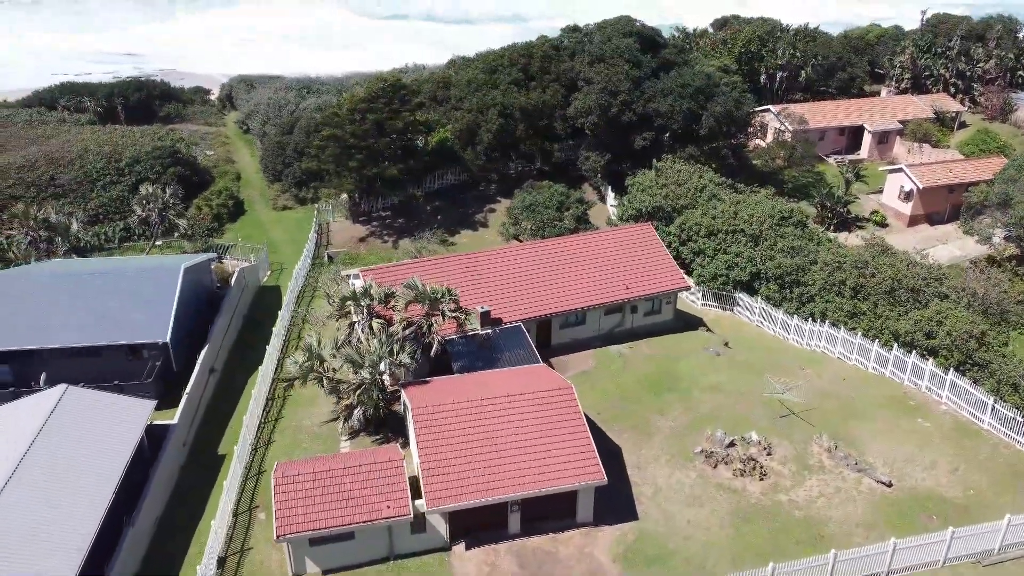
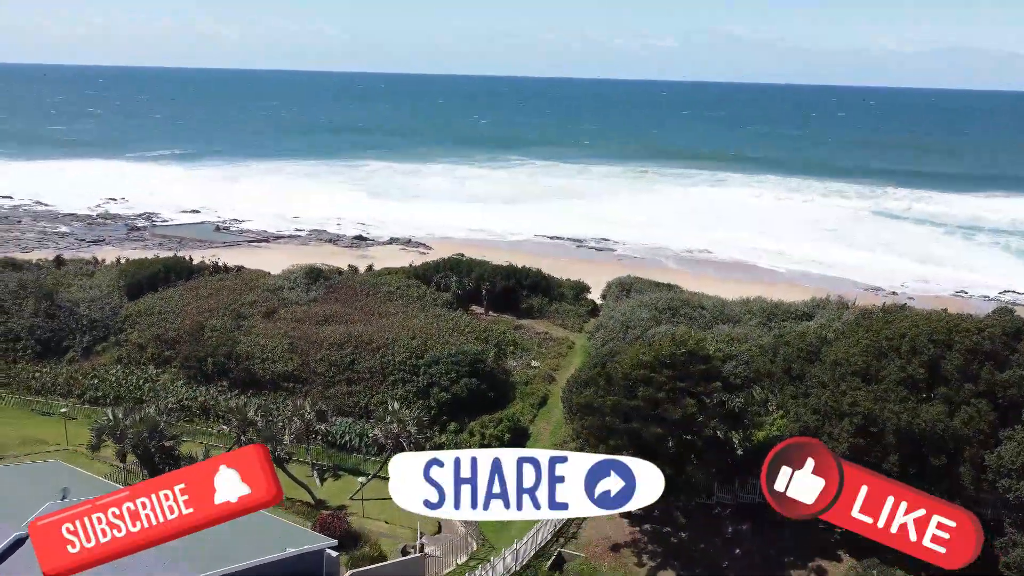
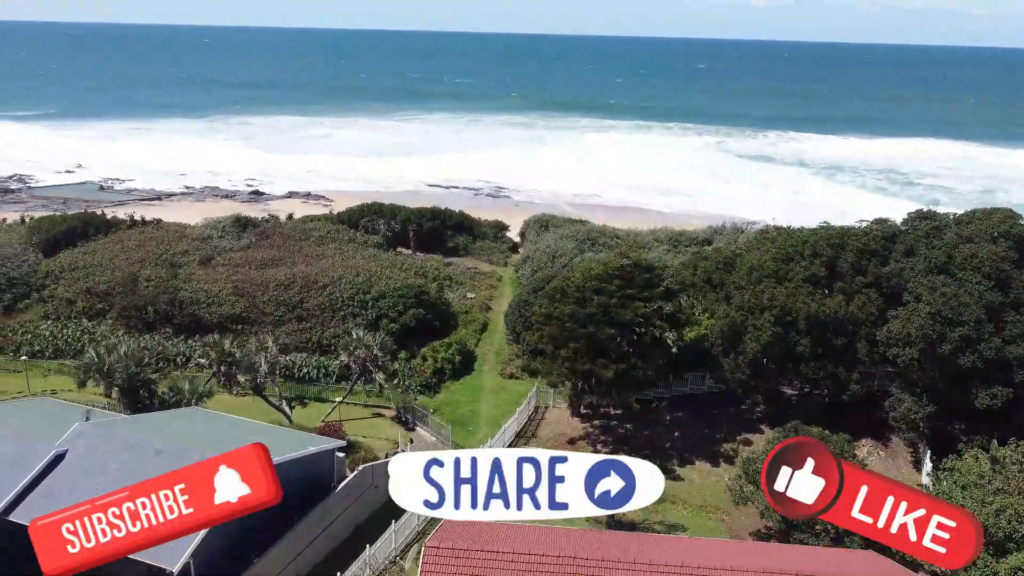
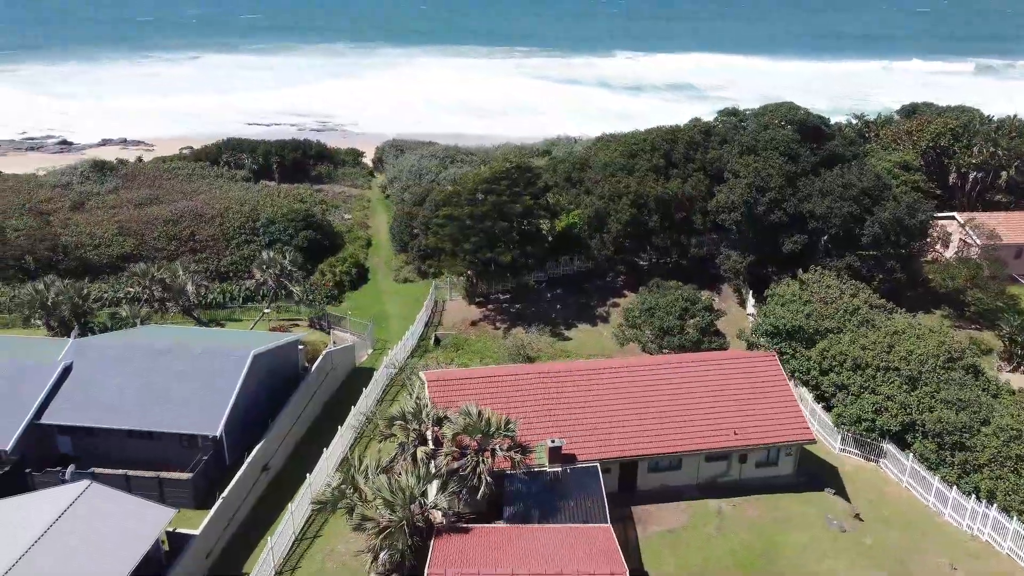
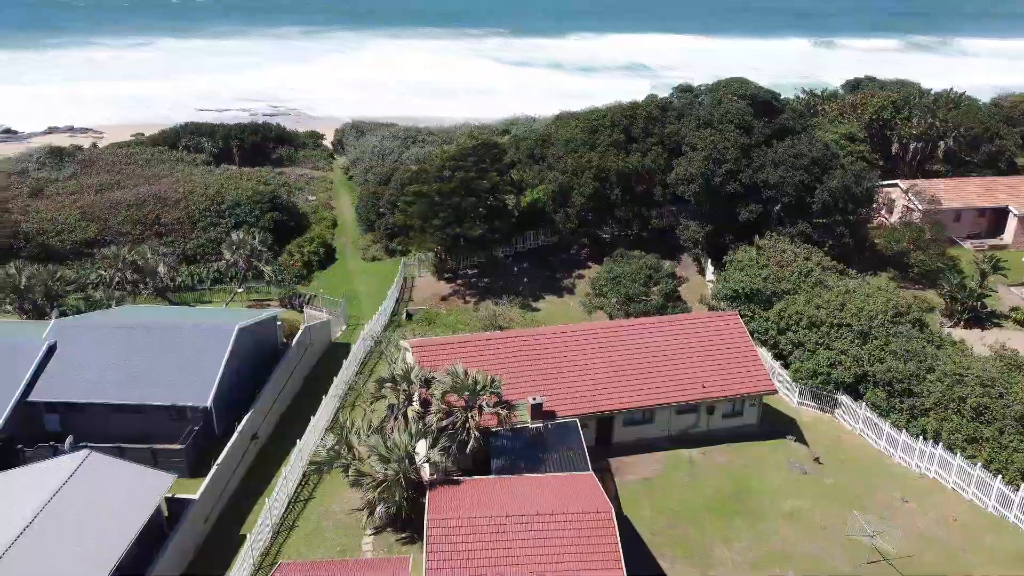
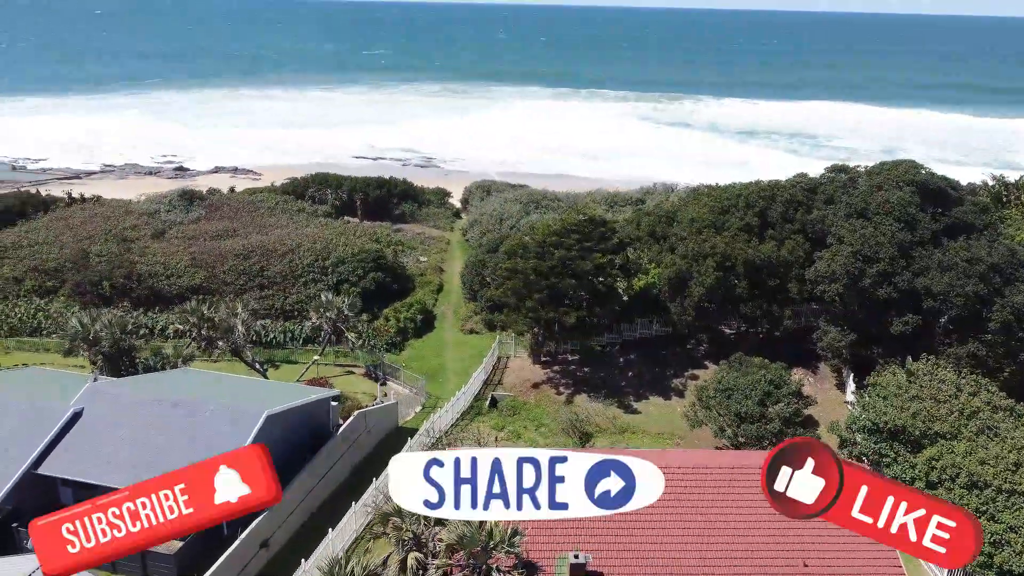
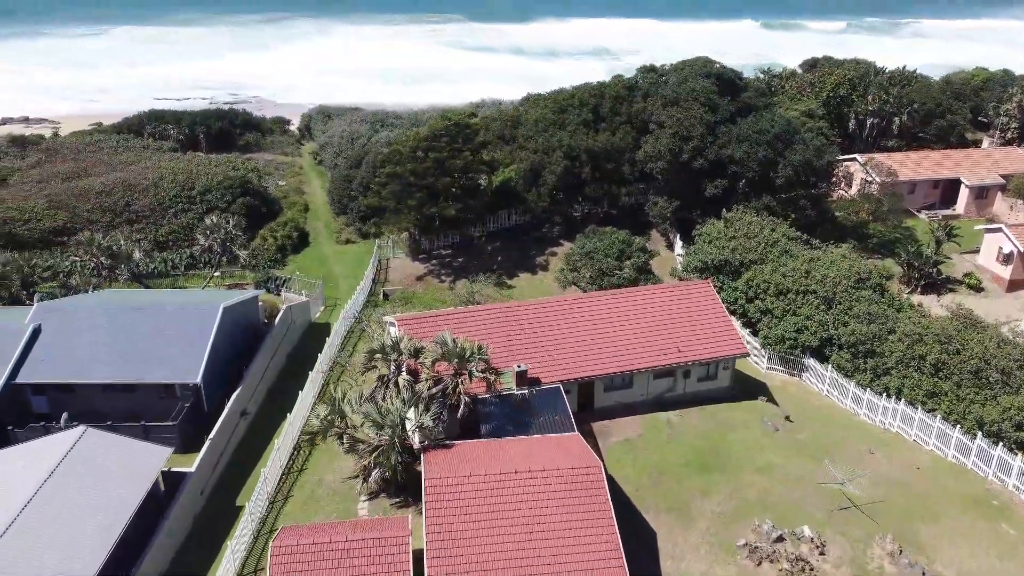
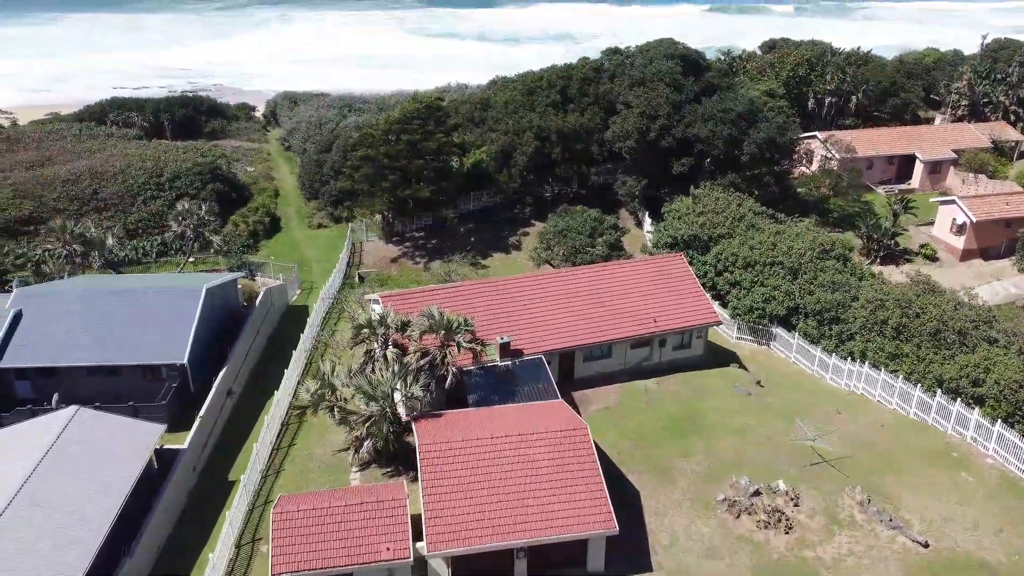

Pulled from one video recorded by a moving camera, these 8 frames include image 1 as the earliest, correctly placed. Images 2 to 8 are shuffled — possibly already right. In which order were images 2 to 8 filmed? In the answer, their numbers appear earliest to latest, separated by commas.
8, 7, 5, 4, 6, 3, 2
